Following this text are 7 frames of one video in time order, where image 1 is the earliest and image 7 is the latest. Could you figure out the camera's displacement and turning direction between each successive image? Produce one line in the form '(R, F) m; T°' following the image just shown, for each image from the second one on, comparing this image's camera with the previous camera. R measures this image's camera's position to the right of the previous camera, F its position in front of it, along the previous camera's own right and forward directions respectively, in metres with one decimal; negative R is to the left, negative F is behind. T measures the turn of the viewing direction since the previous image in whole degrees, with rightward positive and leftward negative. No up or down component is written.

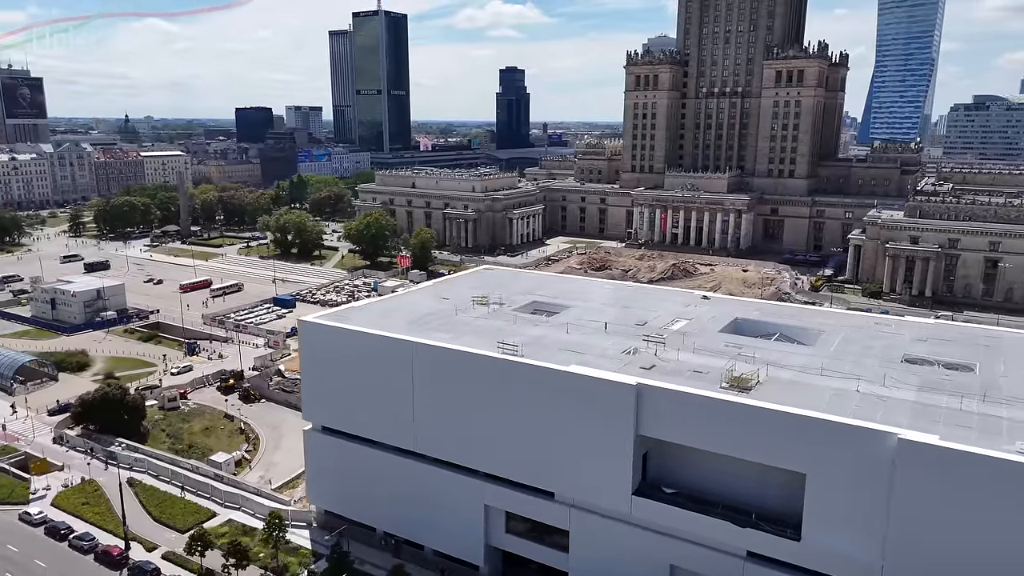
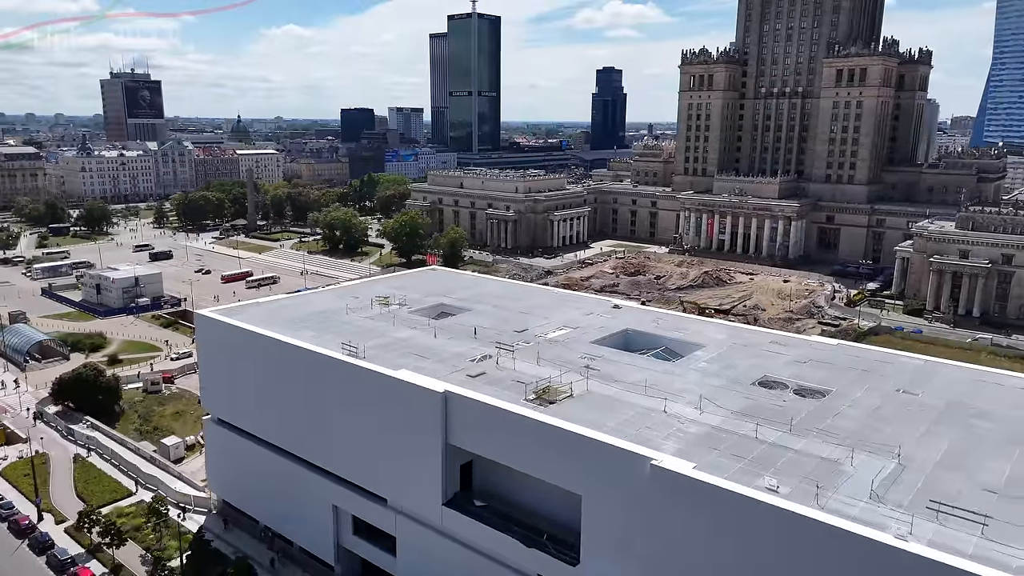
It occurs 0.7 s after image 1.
(+8.0, +0.9) m; -8°
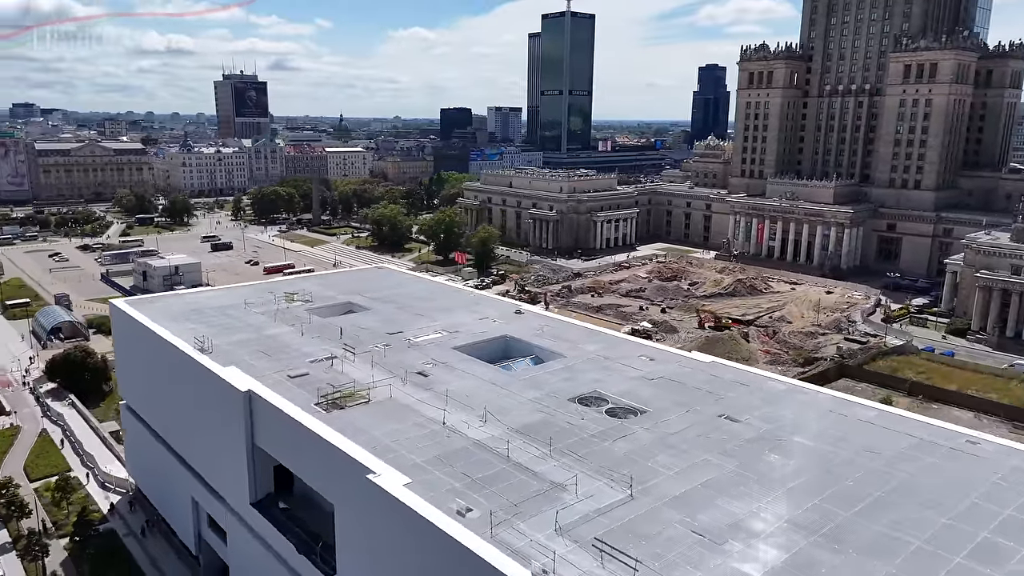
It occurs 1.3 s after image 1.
(+7.9, +1.2) m; -8°
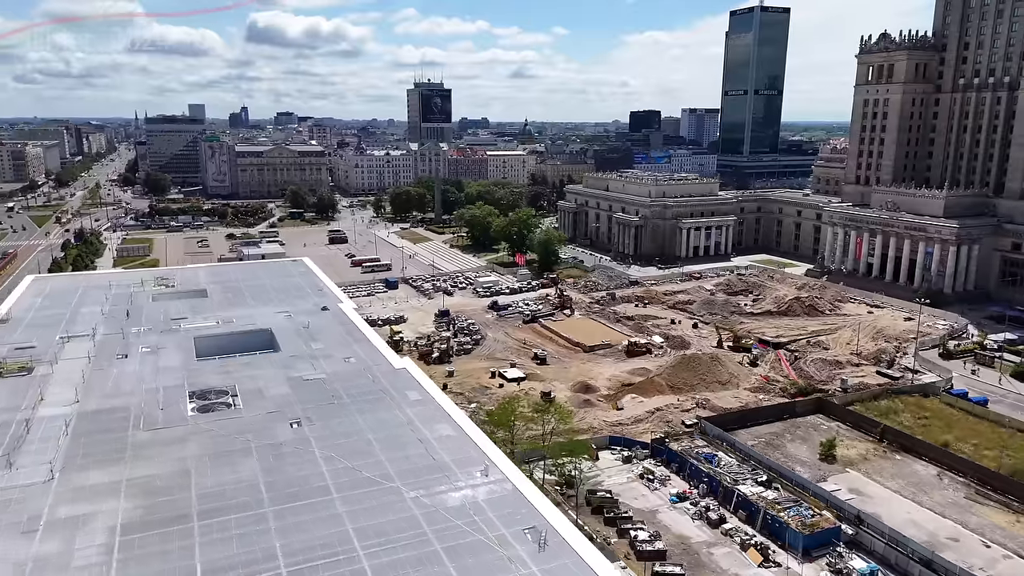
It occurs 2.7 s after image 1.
(+15.2, +2.7) m; -16°
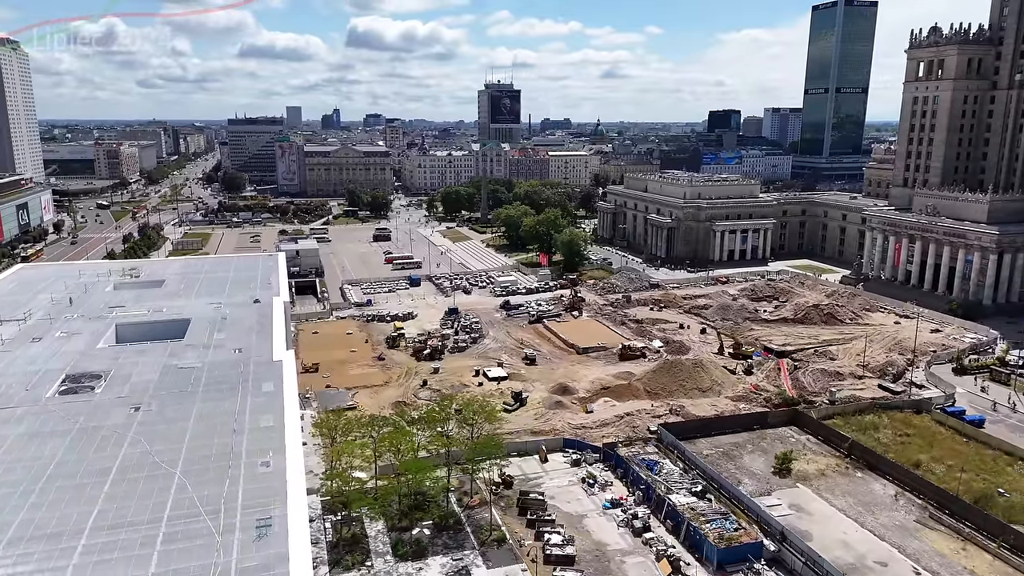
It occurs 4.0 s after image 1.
(+6.2, +0.4) m; -6°
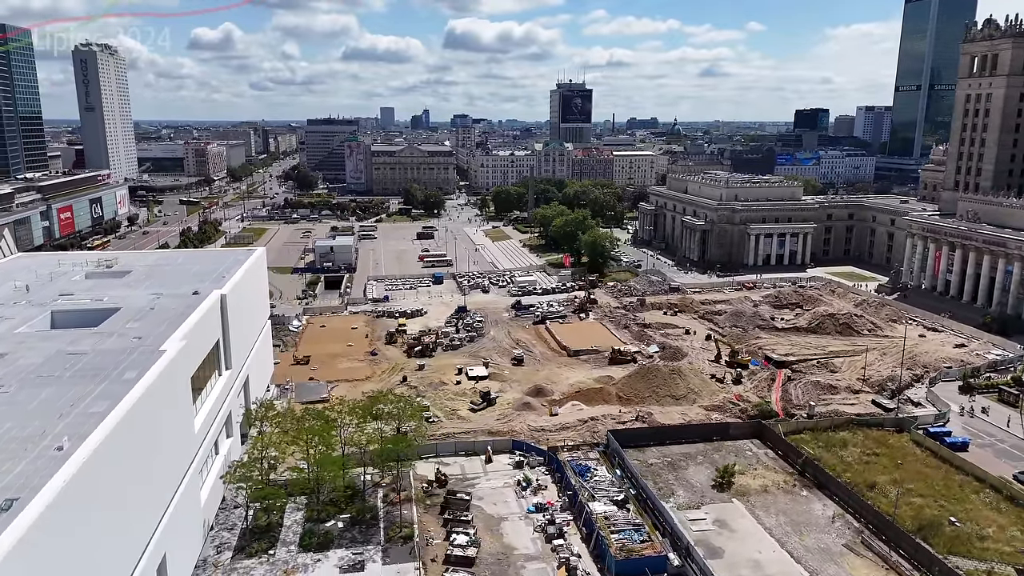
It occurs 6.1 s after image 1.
(+6.5, +0.5) m; -7°
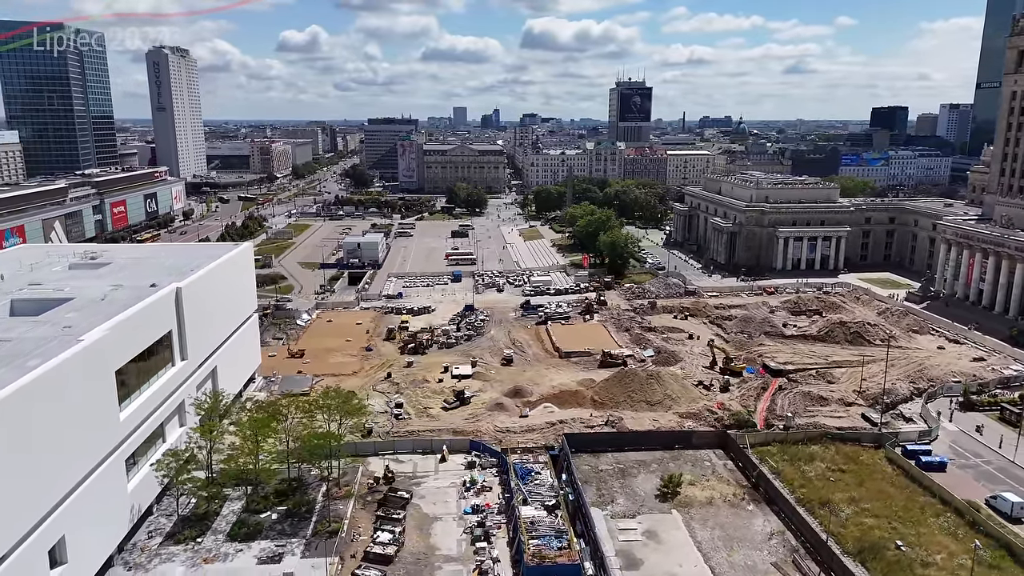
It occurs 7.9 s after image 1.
(+5.2, +0.5) m; -5°
